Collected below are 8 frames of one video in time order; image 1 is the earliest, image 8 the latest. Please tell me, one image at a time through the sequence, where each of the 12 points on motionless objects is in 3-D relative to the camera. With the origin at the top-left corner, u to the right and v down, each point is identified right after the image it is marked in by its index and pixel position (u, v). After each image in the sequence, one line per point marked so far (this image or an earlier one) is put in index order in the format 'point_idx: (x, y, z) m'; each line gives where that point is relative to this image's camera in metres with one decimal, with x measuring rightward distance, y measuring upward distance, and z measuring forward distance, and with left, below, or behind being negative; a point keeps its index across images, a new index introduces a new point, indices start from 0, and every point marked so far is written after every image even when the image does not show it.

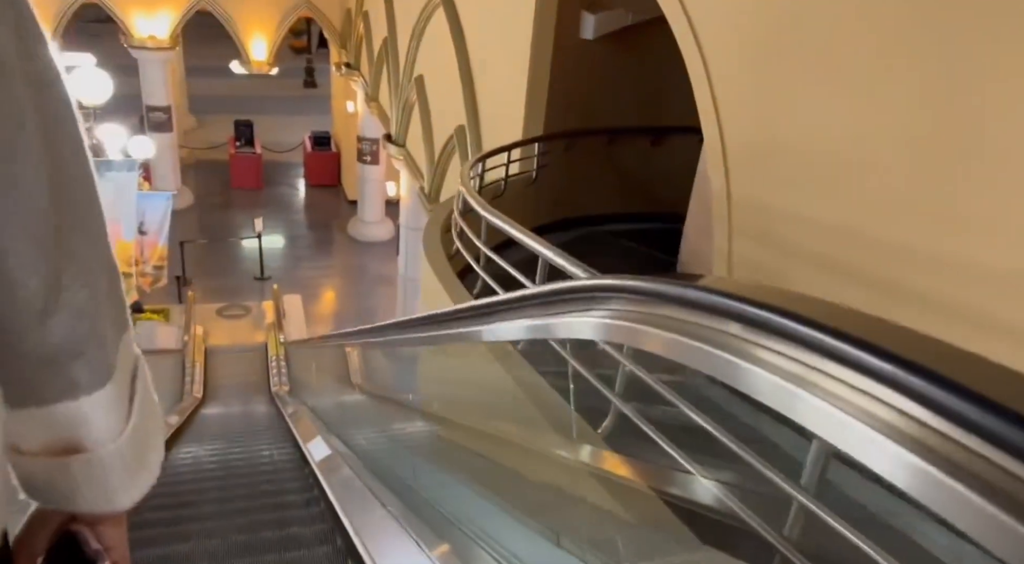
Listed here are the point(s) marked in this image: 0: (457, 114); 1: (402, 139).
0: (-0.5, +1.6, +7.0) m
1: (-1.4, +1.9, +9.4) m
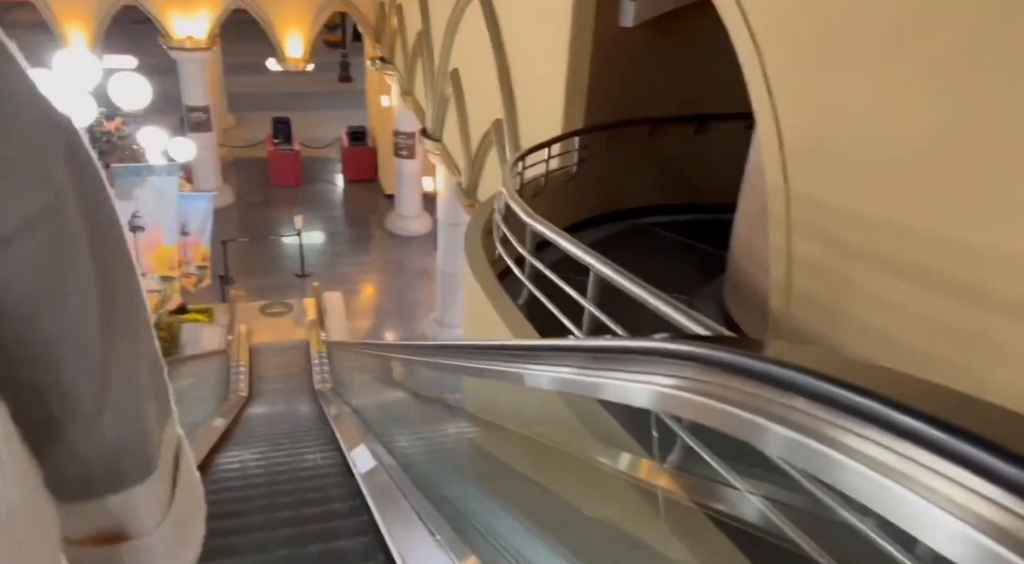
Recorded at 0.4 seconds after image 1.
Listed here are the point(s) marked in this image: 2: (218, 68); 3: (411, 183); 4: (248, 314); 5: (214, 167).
0: (-0.2, +1.7, +6.9) m
1: (-1.0, +1.9, +9.3) m
2: (-6.8, +5.0, +16.9) m
3: (-1.9, +1.9, +13.7) m
4: (-4.0, -0.5, +10.9) m
5: (-5.7, +2.2, +13.9) m
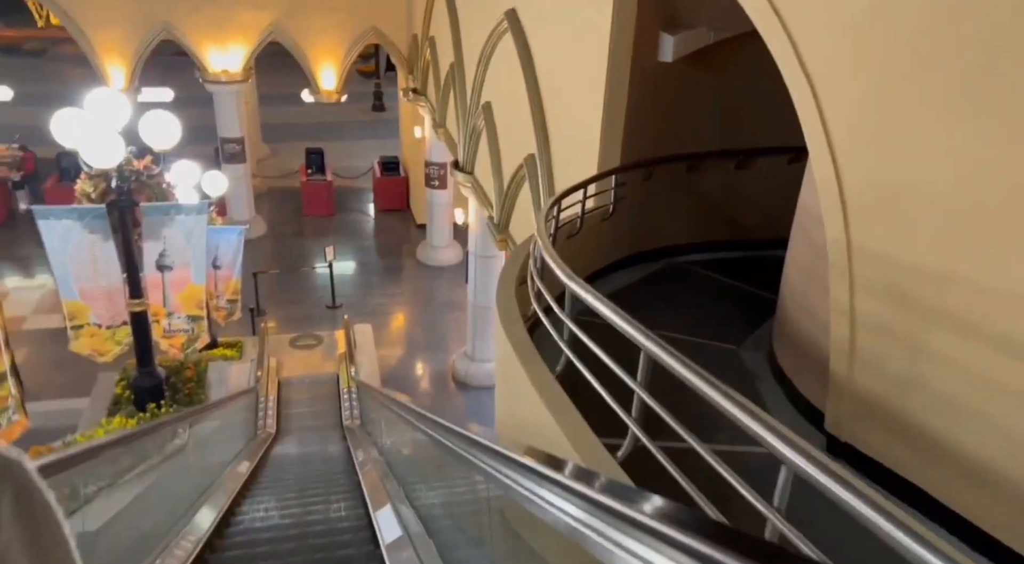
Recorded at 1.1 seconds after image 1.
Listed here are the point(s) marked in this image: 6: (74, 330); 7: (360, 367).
0: (+0.1, +1.3, +6.7) m
1: (-0.6, +1.5, +9.1) m
2: (-6.1, +4.3, +17.1) m
3: (-1.3, +1.3, +13.6) m
4: (-3.5, -0.9, +10.9) m
5: (-5.1, +1.6, +14.0) m
6: (-3.9, -0.4, +6.5) m
7: (-2.2, -1.2, +10.4) m
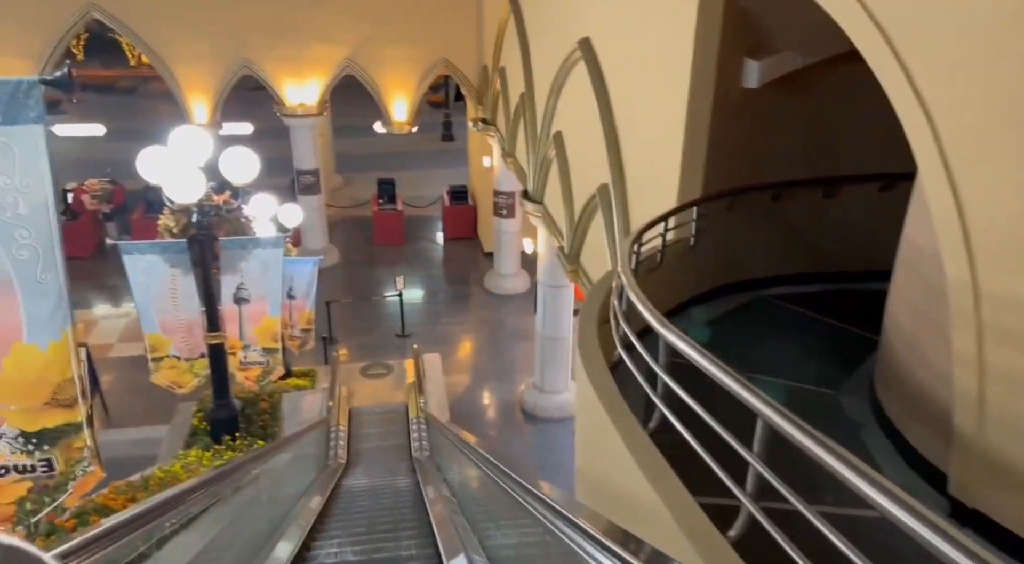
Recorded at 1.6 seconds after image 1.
0: (+0.8, +1.0, +6.6) m
1: (+0.3, +1.1, +9.0) m
2: (-4.4, +3.6, +17.5) m
3: (0.0, +0.7, +13.5) m
4: (-2.5, -1.4, +10.9) m
5: (-3.8, +1.1, +14.3) m
6: (-3.3, -0.7, +6.7) m
7: (-1.2, -1.6, +10.3) m
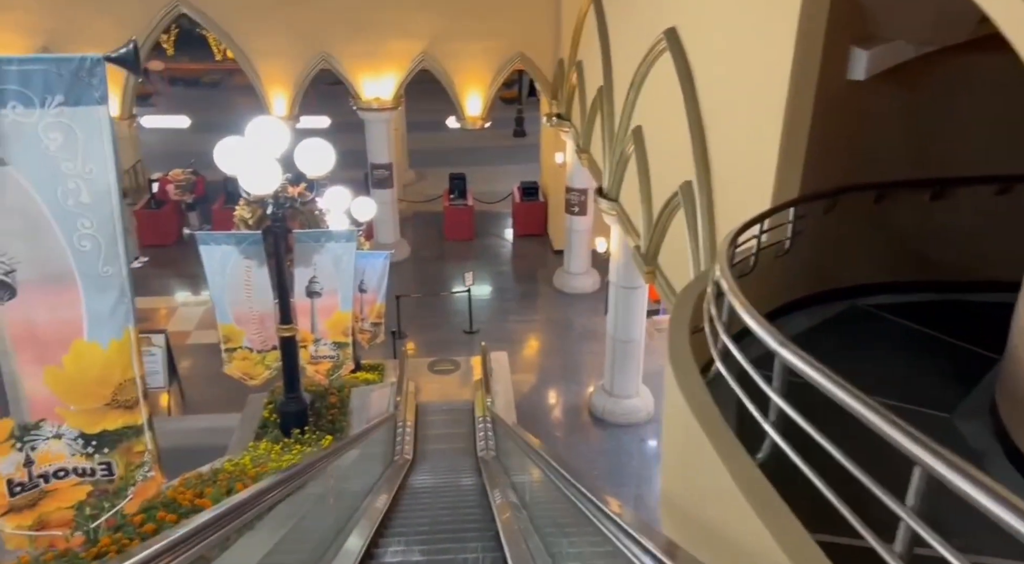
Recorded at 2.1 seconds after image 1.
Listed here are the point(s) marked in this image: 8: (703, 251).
0: (+1.5, +1.0, +6.2) m
1: (+1.2, +1.1, +8.7) m
2: (-2.7, +3.8, +17.6) m
3: (+1.3, +0.7, +13.2) m
4: (-1.4, -1.3, +10.9) m
5: (-2.3, +1.2, +14.3) m
6: (-2.6, -0.7, +6.7) m
7: (-0.2, -1.6, +10.1) m
8: (+1.5, +0.2, +5.7) m
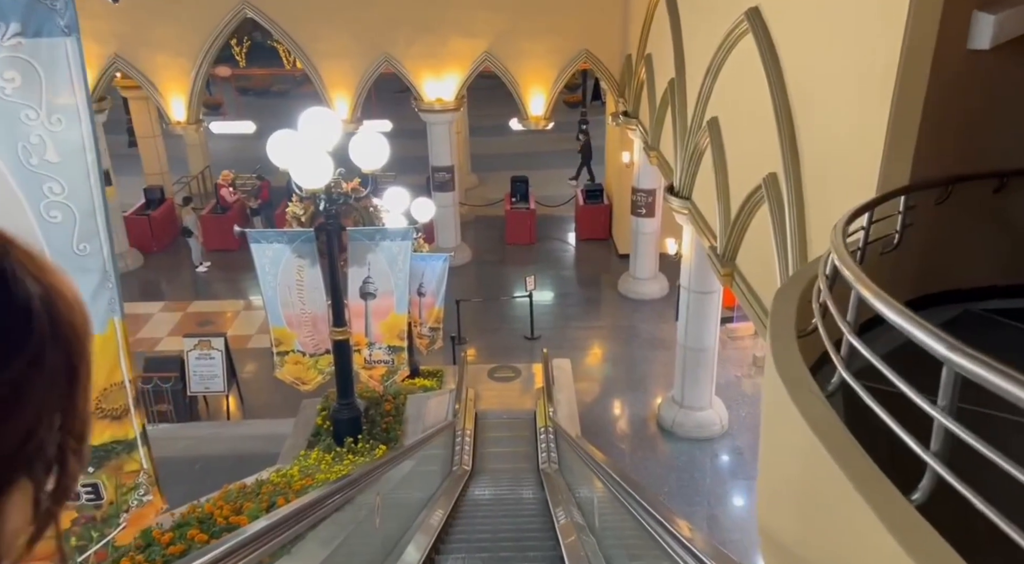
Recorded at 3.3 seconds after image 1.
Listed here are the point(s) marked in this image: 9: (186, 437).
0: (+2.0, +1.0, +5.7) m
1: (+2.0, +1.0, +8.2) m
2: (-1.2, +3.6, +17.4) m
3: (+2.4, +0.7, +12.7) m
4: (-0.5, -1.4, +10.5) m
5: (-1.1, +1.1, +14.1) m
6: (-2.1, -0.7, +6.5) m
7: (+0.6, -1.6, +9.7) m
8: (+2.0, +0.2, +5.1) m
9: (-3.6, -1.7, +8.1) m
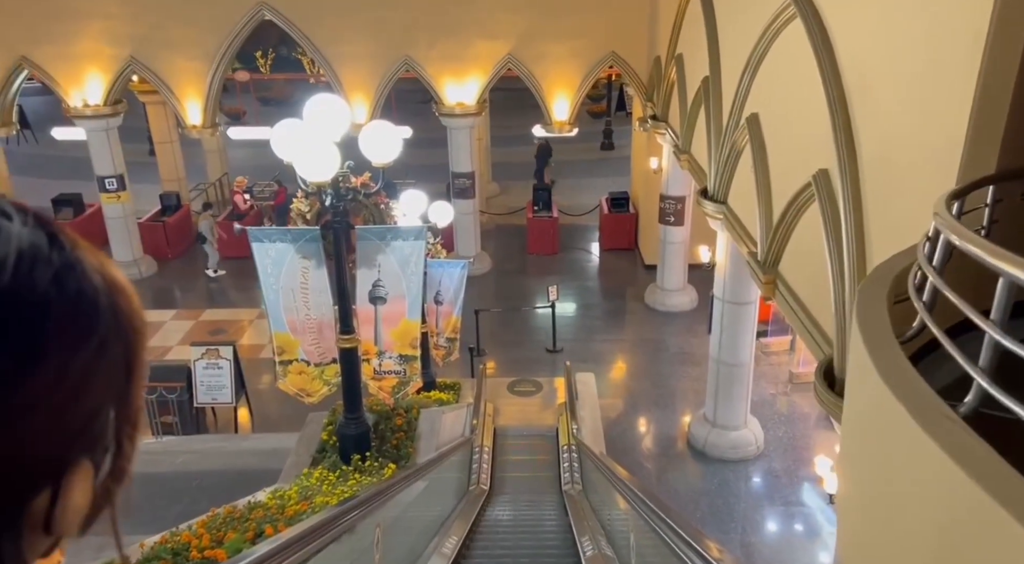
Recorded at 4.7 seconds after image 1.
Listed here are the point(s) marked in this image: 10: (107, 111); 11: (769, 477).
0: (+2.2, +0.9, +5.1) m
1: (+2.2, +0.9, +7.7) m
2: (-0.6, +3.4, +17.0) m
3: (+2.8, +0.5, +12.1) m
4: (-0.2, -1.5, +10.0) m
5: (-0.7, +0.9, +13.7) m
6: (-1.9, -0.7, +6.0) m
7: (+0.9, -1.7, +9.1) m
8: (+2.1, +0.2, +4.6) m
9: (-3.4, -1.8, +7.7) m
10: (-6.9, +2.9, +12.4) m
11: (+3.0, -2.3, +8.6) m
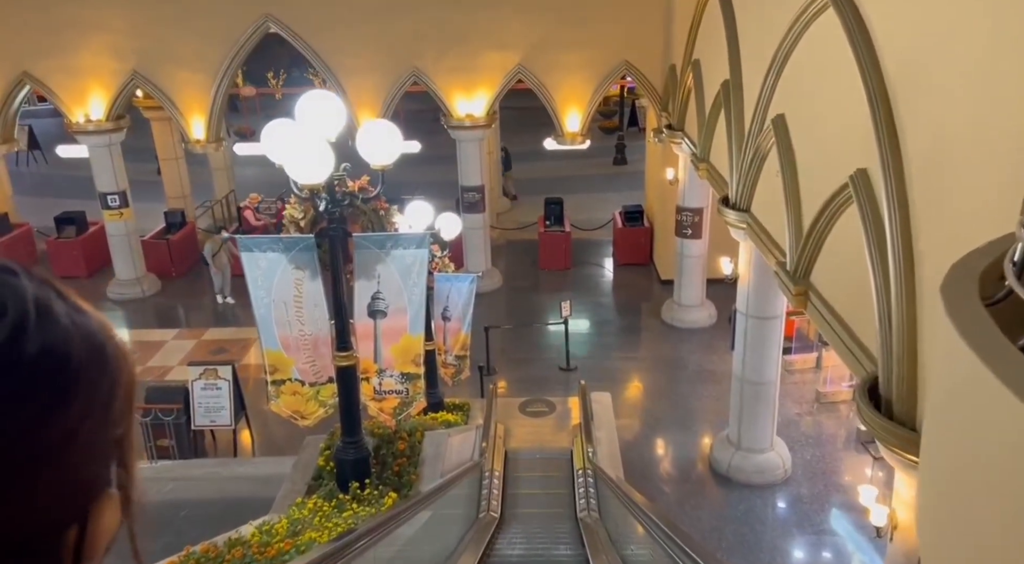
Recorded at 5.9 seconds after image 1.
0: (+2.2, +0.8, +4.7) m
1: (+2.3, +0.8, +7.2) m
2: (-0.4, +3.0, +16.7) m
3: (+3.0, +0.2, +11.7) m
4: (-0.1, -1.7, +9.6) m
5: (-0.5, +0.6, +13.3) m
6: (-1.8, -0.8, +5.6) m
7: (+1.0, -1.9, +8.7) m
8: (+2.2, +0.1, +4.2) m
9: (-3.3, -1.9, +7.3) m
10: (-6.7, +2.6, +12.2) m
11: (+3.2, -2.5, +8.1) m
